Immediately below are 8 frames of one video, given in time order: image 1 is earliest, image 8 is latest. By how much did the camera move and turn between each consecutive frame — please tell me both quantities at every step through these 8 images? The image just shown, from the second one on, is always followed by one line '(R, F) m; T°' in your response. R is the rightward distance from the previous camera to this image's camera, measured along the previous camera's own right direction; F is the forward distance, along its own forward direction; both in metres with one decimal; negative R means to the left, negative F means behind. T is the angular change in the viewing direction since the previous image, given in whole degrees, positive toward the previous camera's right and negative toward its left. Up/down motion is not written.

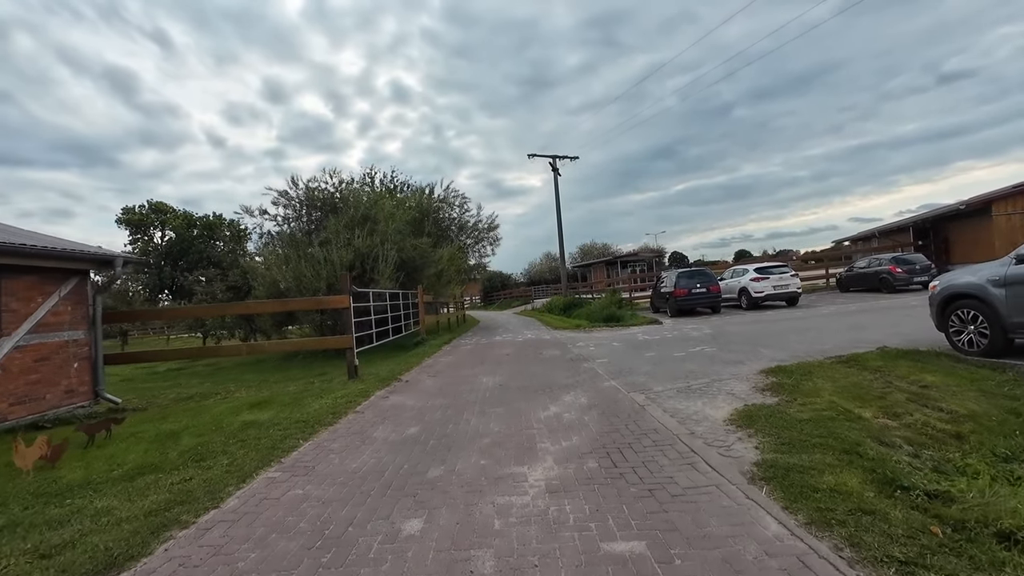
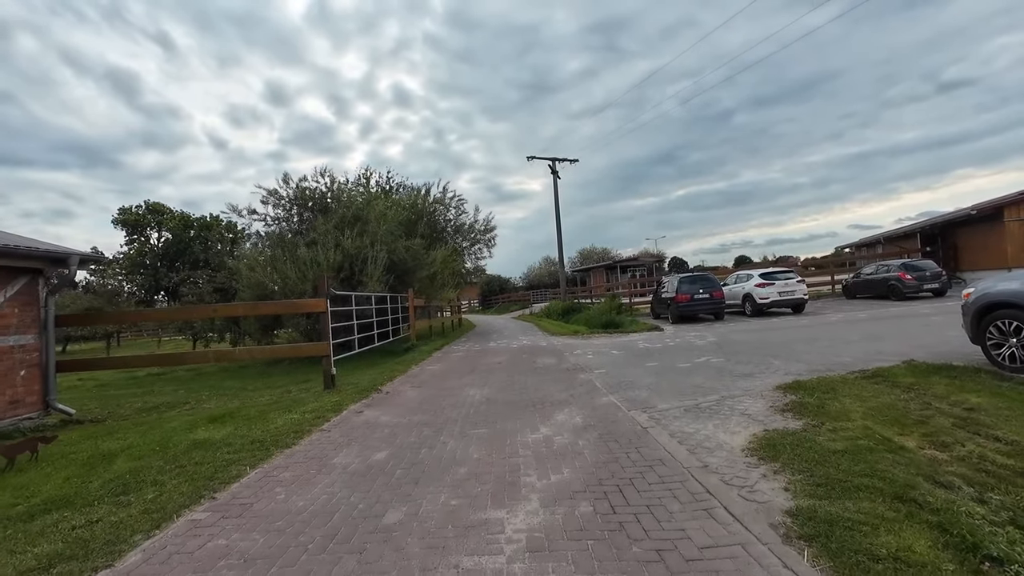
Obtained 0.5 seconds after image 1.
(+0.2, +0.7) m; 0°
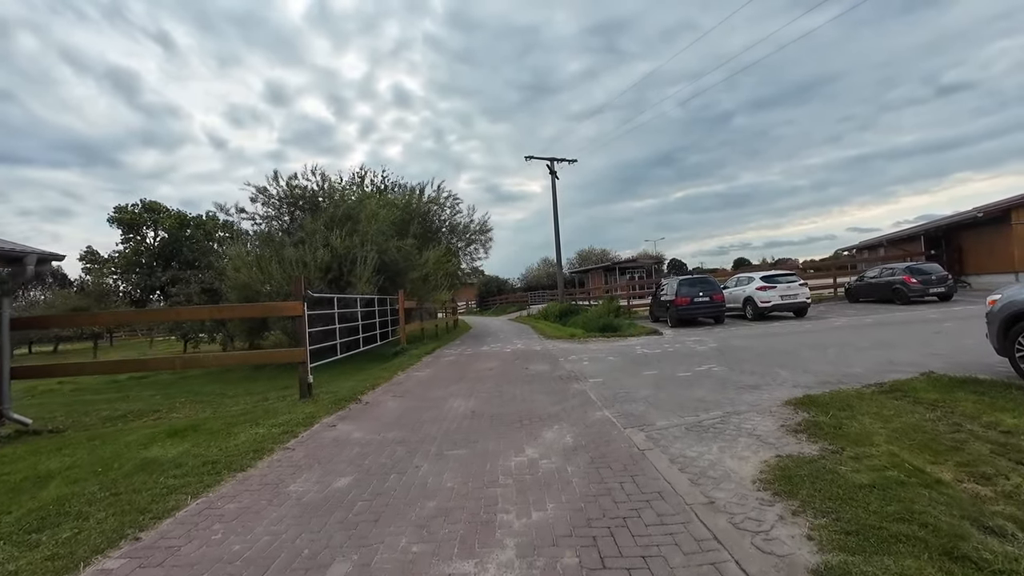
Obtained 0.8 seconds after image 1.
(+0.2, +0.5) m; 0°
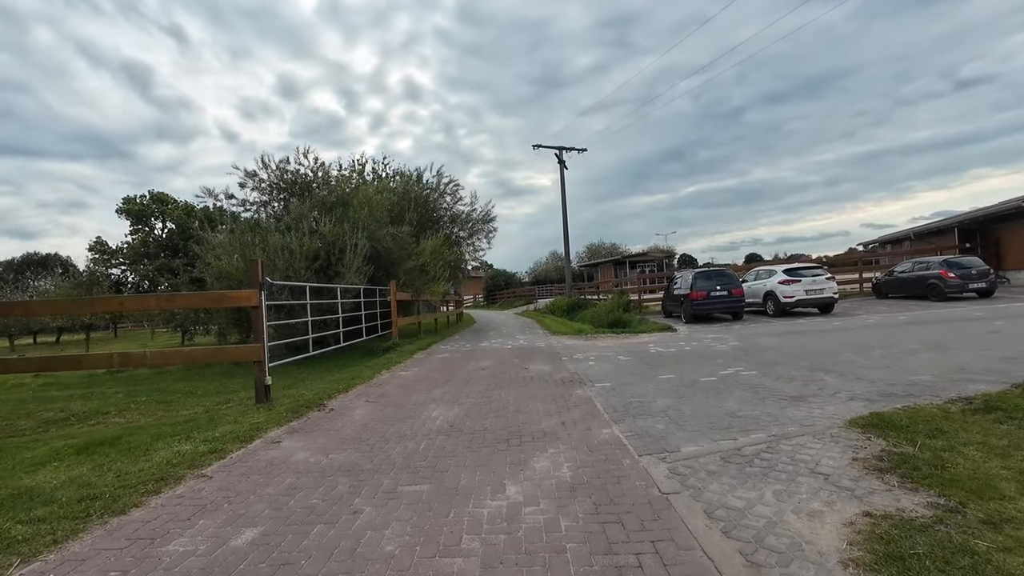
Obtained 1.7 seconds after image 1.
(+0.2, +1.3) m; -1°
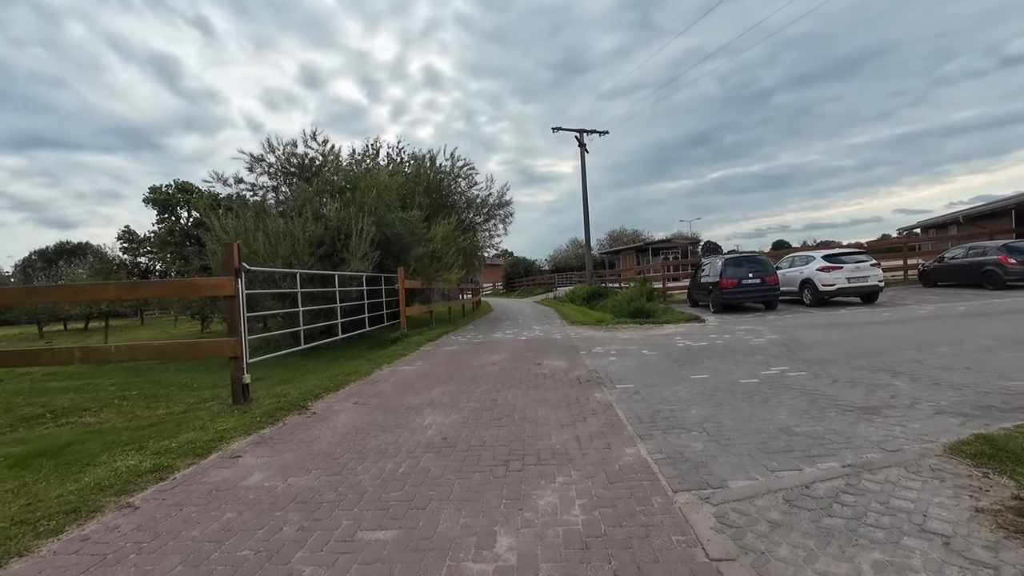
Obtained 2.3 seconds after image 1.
(+0.2, +0.9) m; -2°
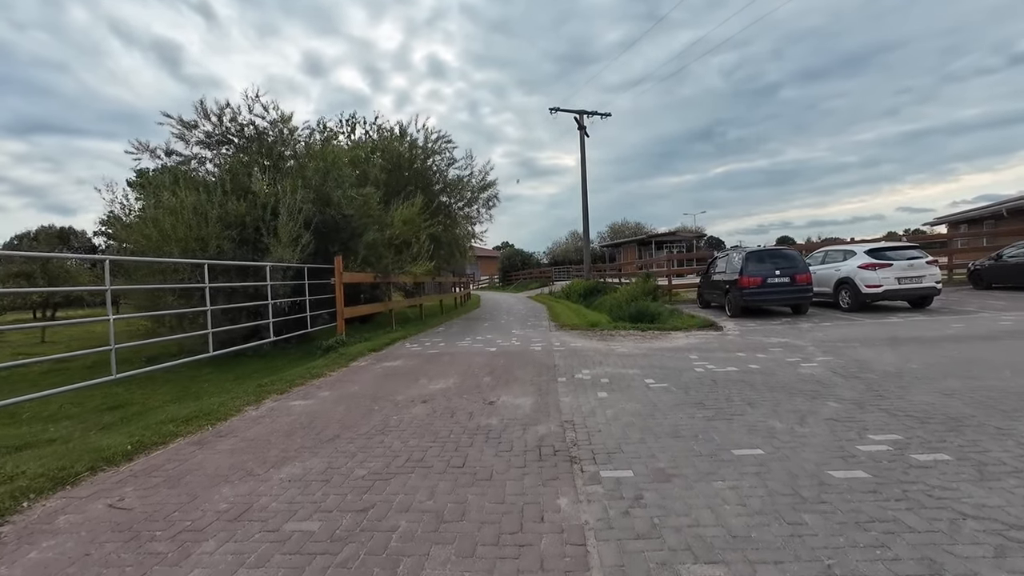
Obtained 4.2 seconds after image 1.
(+0.7, +2.9) m; 0°
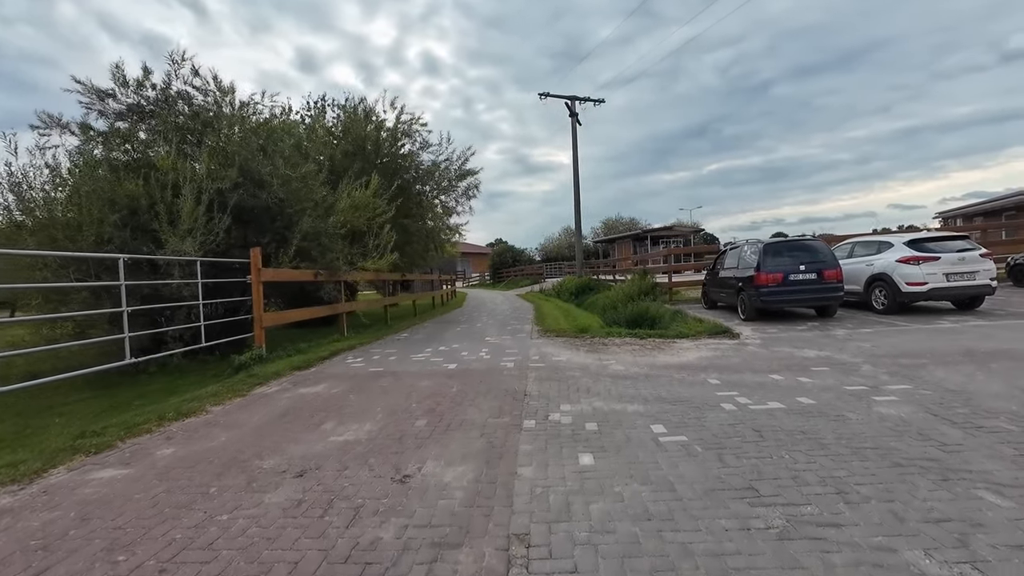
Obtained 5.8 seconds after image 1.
(+0.5, +2.3) m; +1°
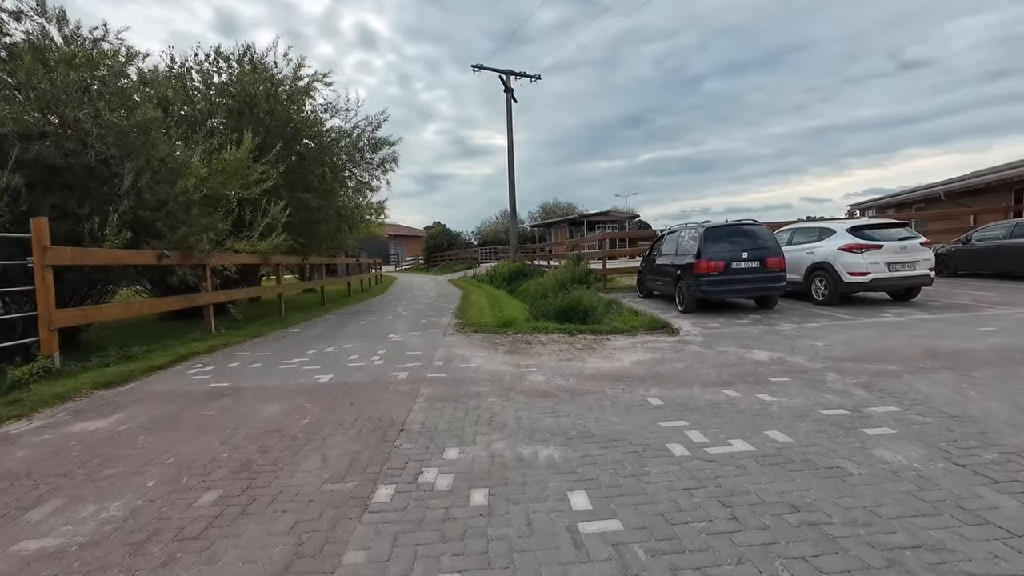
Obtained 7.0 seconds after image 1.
(+0.6, +1.7) m; +7°
